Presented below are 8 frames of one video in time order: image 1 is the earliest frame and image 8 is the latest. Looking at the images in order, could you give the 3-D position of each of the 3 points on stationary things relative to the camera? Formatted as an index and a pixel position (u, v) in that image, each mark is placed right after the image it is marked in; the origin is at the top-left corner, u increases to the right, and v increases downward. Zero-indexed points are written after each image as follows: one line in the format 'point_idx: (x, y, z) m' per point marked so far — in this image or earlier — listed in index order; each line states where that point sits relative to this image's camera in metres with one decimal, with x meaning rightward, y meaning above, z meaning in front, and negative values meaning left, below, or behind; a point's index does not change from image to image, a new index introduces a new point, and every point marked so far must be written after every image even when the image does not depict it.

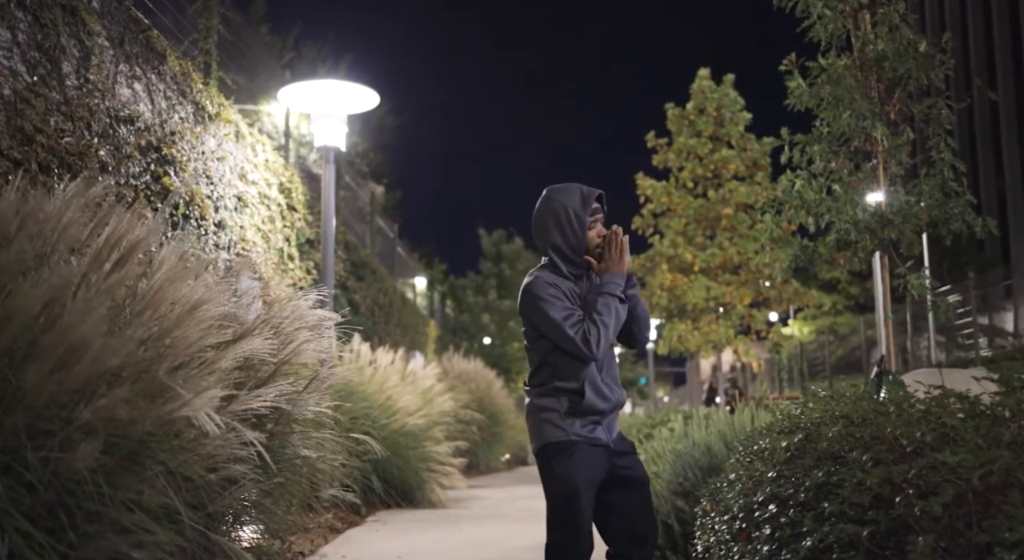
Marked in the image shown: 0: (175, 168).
0: (-2.7, +0.9, +8.4) m
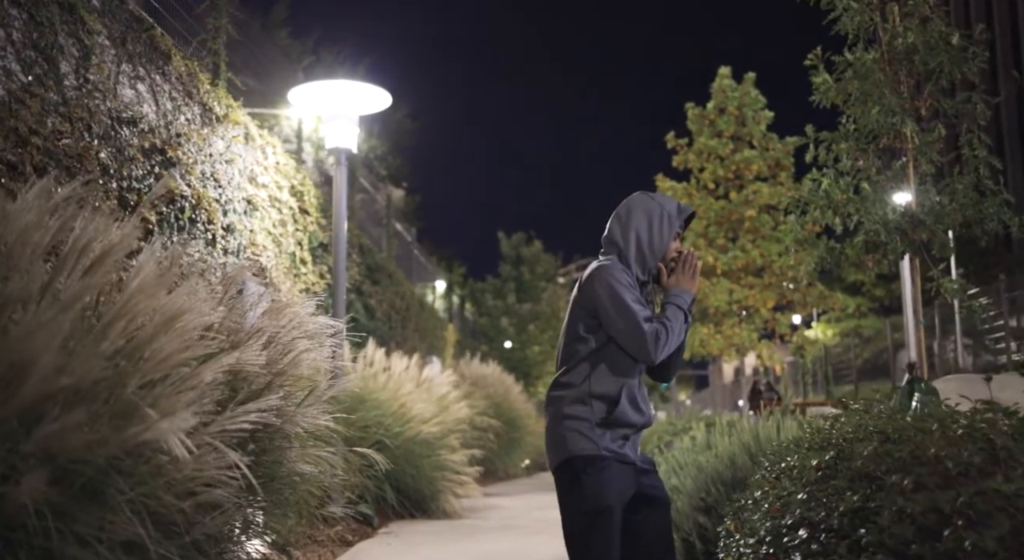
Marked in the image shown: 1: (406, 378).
0: (-2.6, +0.8, +8.2) m
1: (-1.1, -1.0, +10.7) m
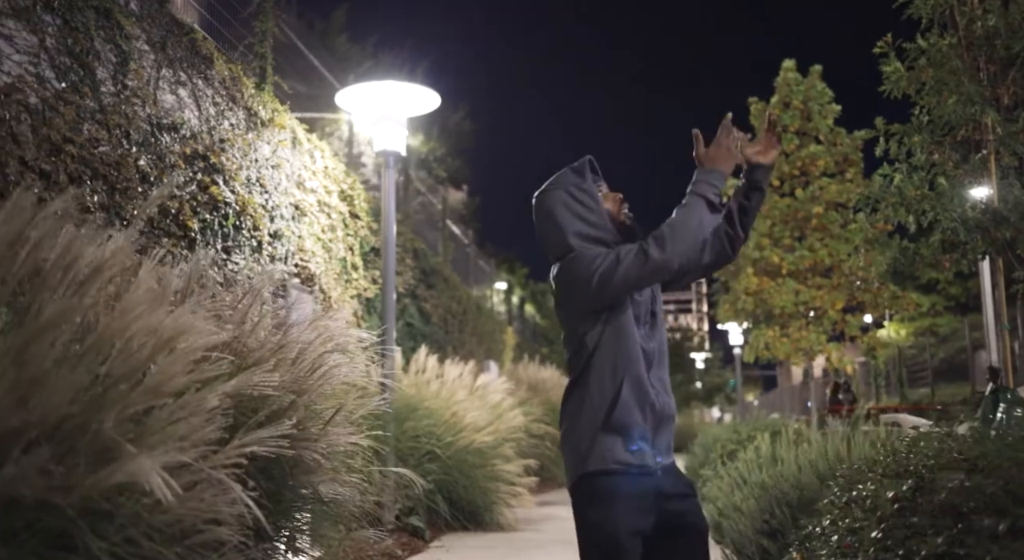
0: (-2.2, +0.8, +8.0) m
1: (-0.5, -1.0, +10.4) m
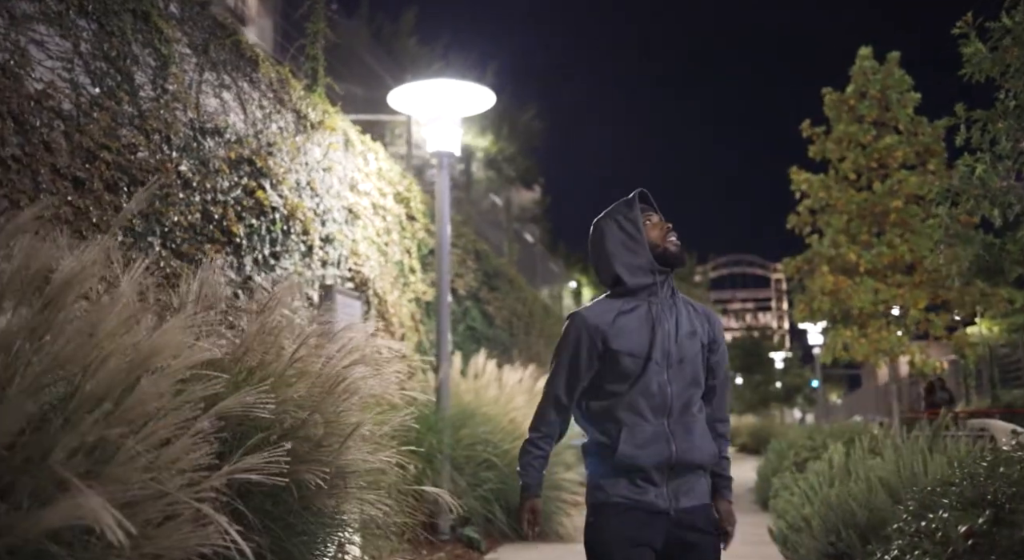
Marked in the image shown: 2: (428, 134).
0: (-1.8, +0.7, +7.8) m
1: (0.0, -1.1, +10.2) m
2: (-0.8, +1.3, +9.5) m
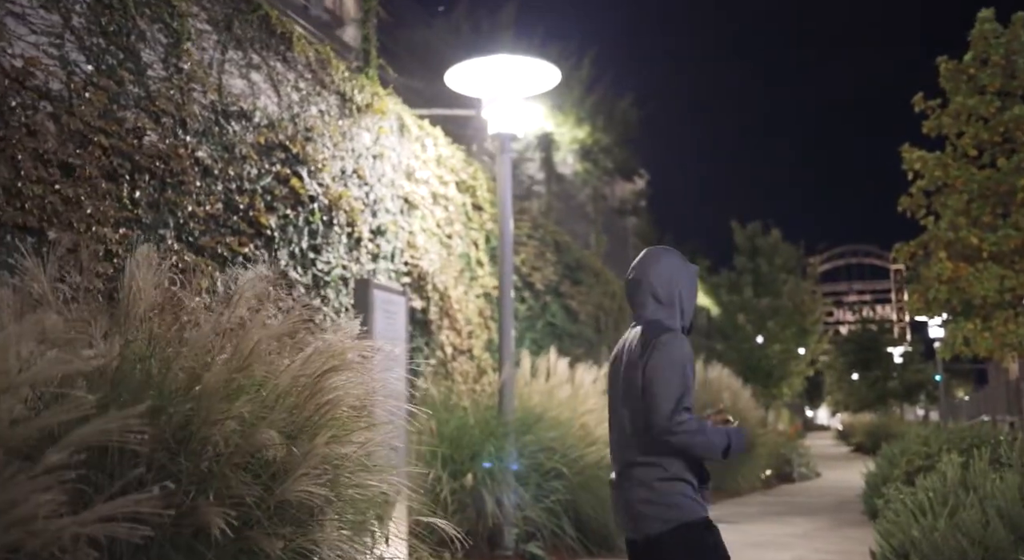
0: (-1.4, +0.7, +7.2) m
1: (+0.7, -1.0, +9.3) m
2: (-0.2, +1.4, +8.8) m
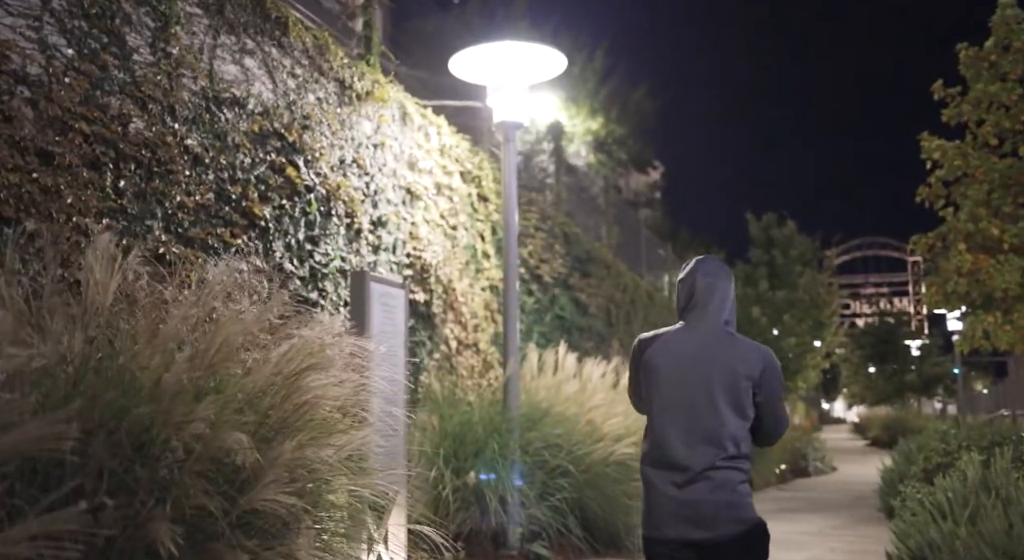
0: (-1.3, +0.8, +7.0) m
1: (+0.8, -0.9, +9.1) m
2: (-0.2, +1.4, +8.6) m
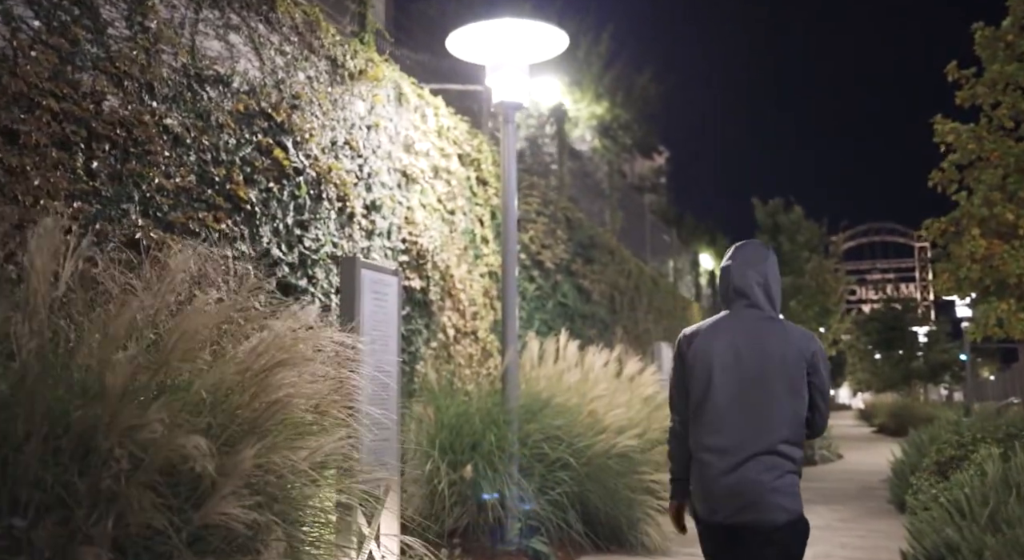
0: (-1.4, +0.9, +6.7) m
1: (+0.8, -0.8, +8.8) m
2: (-0.2, +1.5, +8.3) m
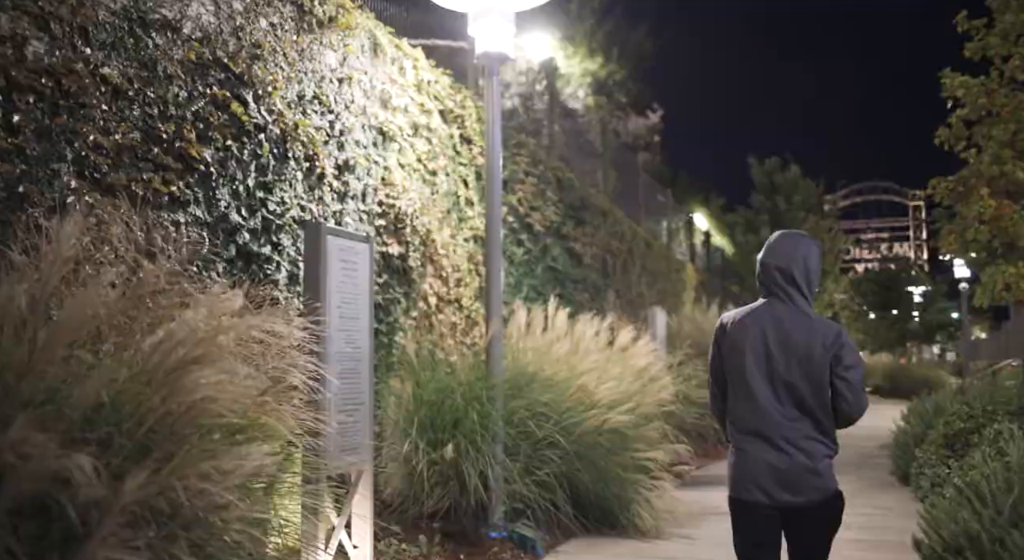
0: (-1.5, +1.1, +6.1) m
1: (+0.6, -0.5, +8.3) m
2: (-0.3, +1.8, +7.6) m
